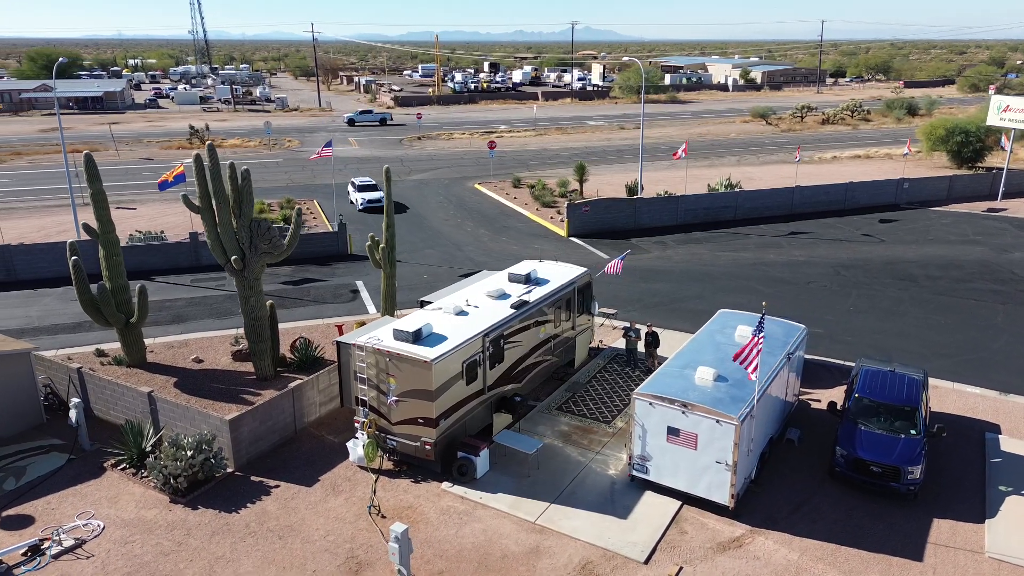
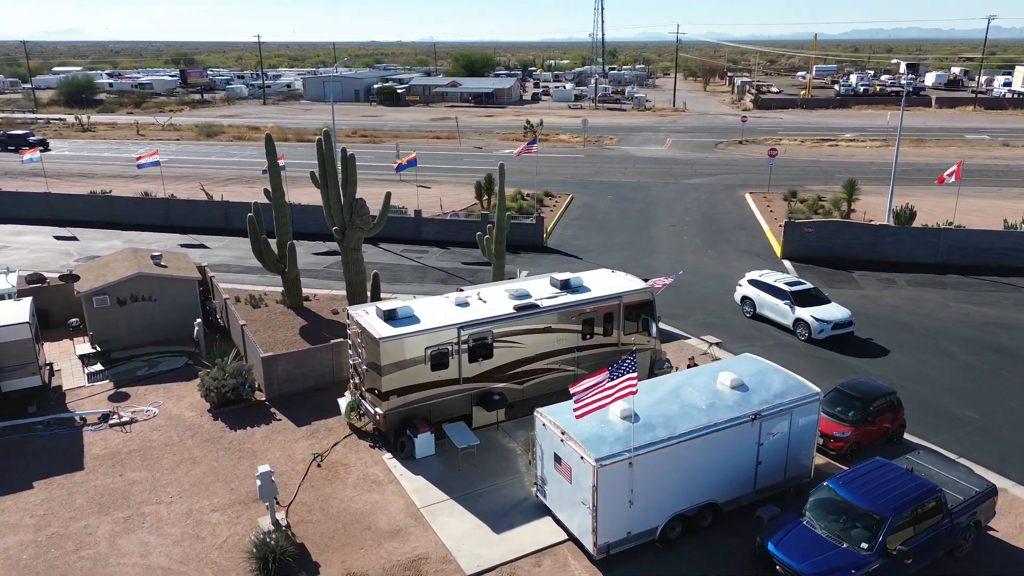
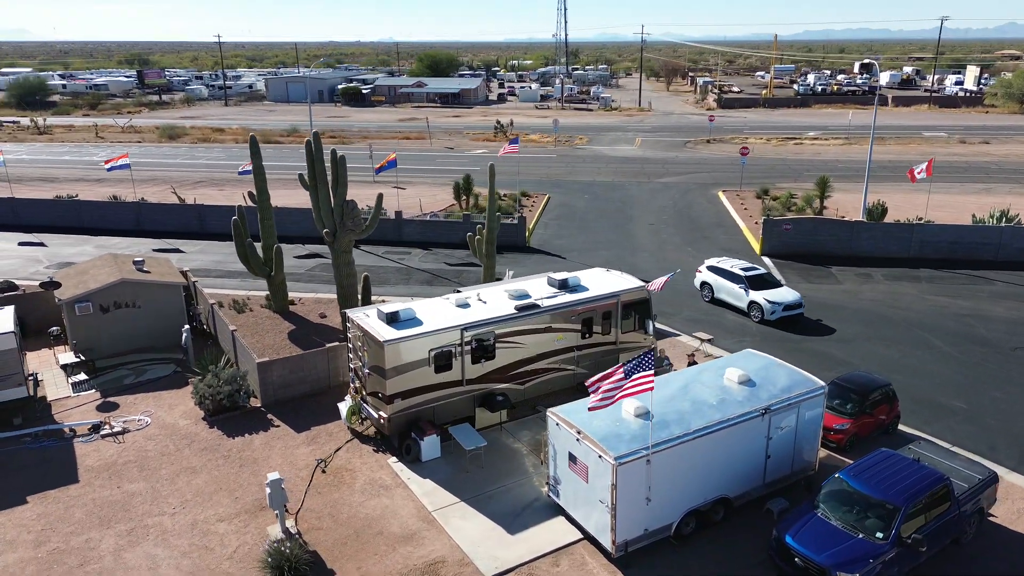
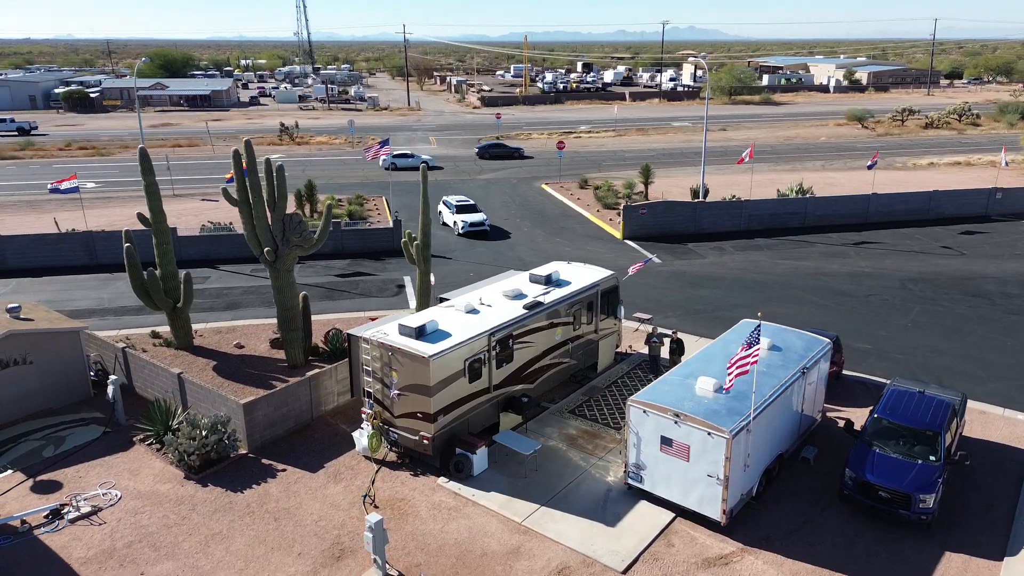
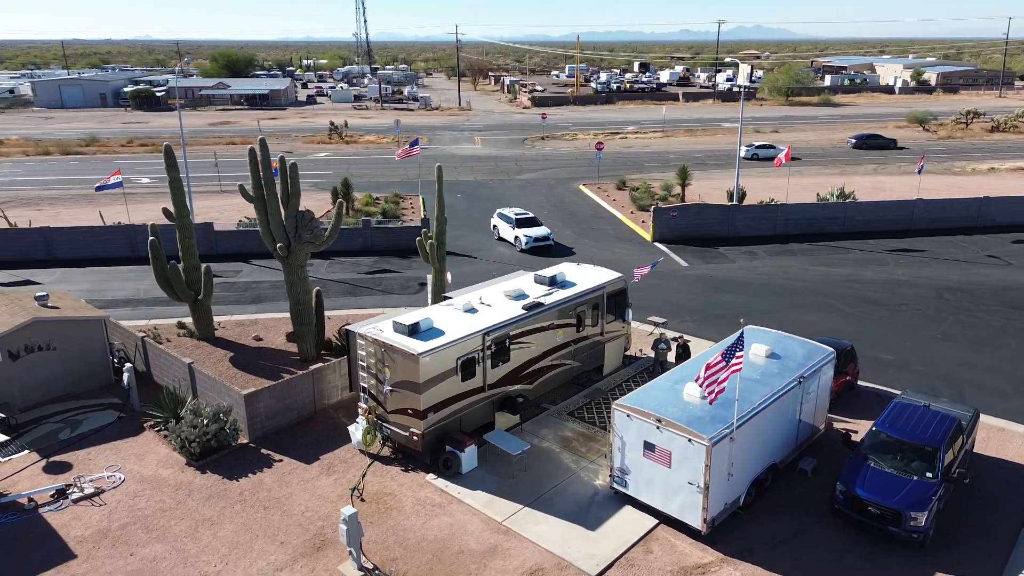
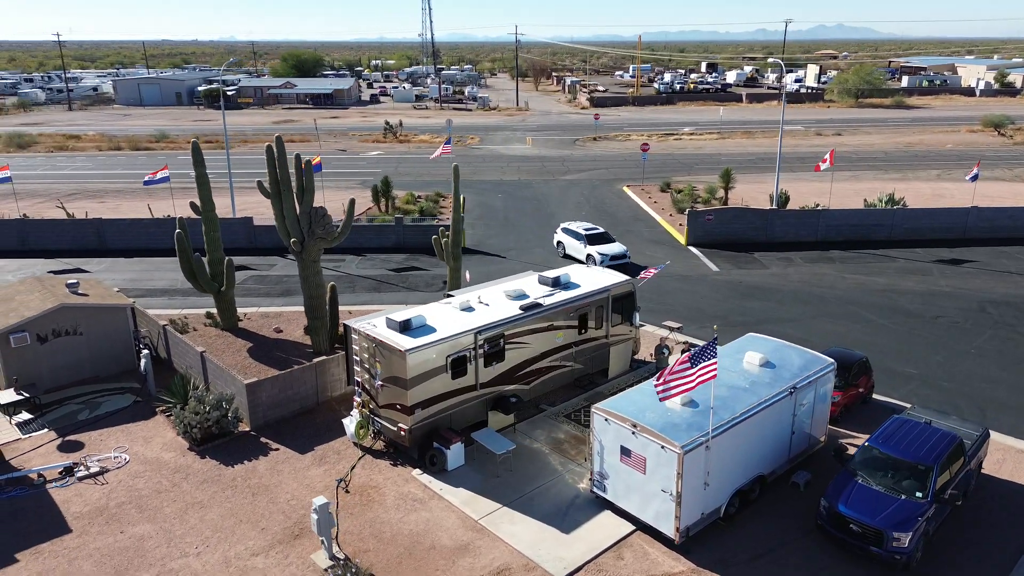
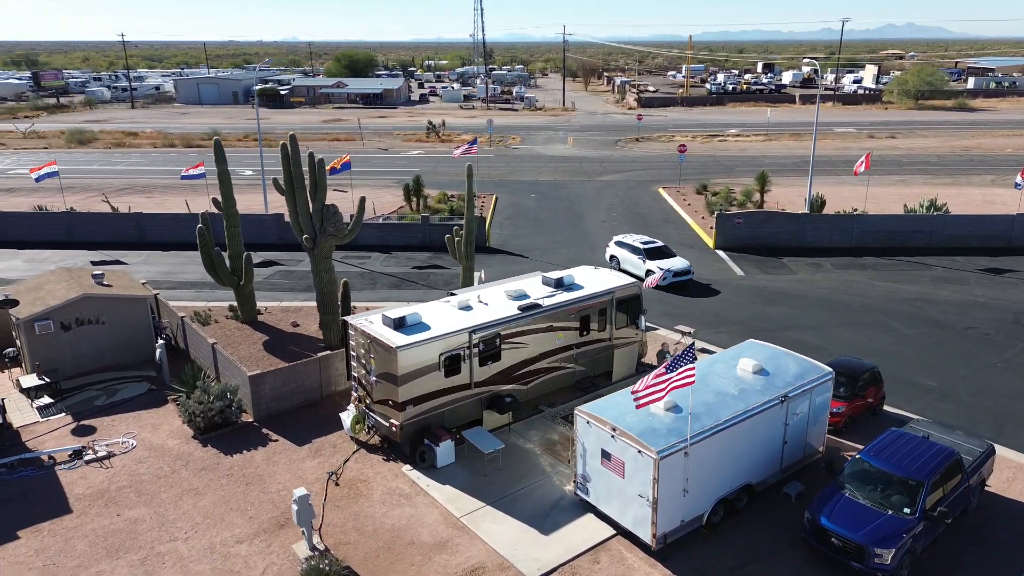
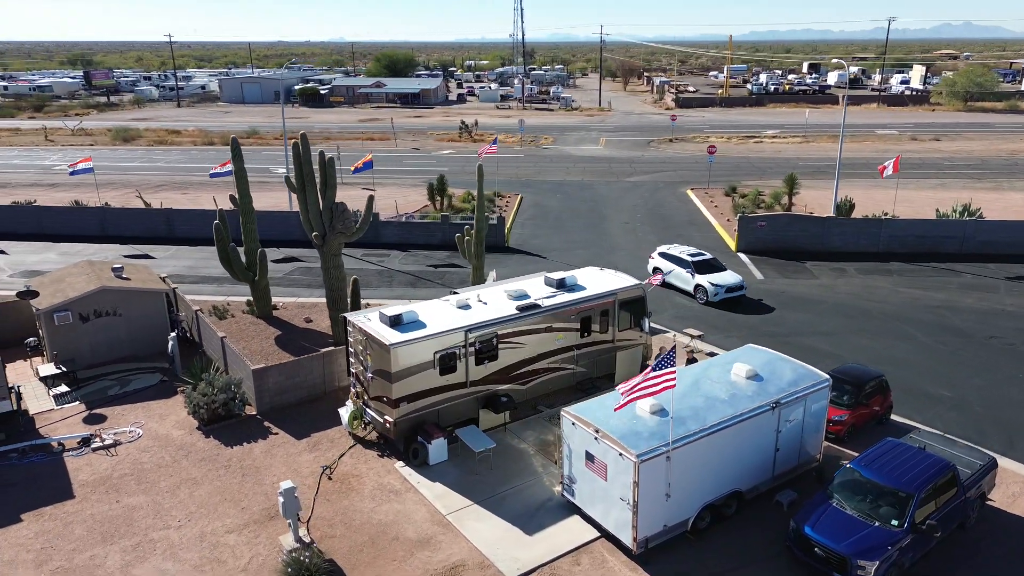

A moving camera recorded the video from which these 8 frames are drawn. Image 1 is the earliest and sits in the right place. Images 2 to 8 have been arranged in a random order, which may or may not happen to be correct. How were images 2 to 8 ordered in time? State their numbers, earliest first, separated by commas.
4, 5, 6, 7, 8, 3, 2
